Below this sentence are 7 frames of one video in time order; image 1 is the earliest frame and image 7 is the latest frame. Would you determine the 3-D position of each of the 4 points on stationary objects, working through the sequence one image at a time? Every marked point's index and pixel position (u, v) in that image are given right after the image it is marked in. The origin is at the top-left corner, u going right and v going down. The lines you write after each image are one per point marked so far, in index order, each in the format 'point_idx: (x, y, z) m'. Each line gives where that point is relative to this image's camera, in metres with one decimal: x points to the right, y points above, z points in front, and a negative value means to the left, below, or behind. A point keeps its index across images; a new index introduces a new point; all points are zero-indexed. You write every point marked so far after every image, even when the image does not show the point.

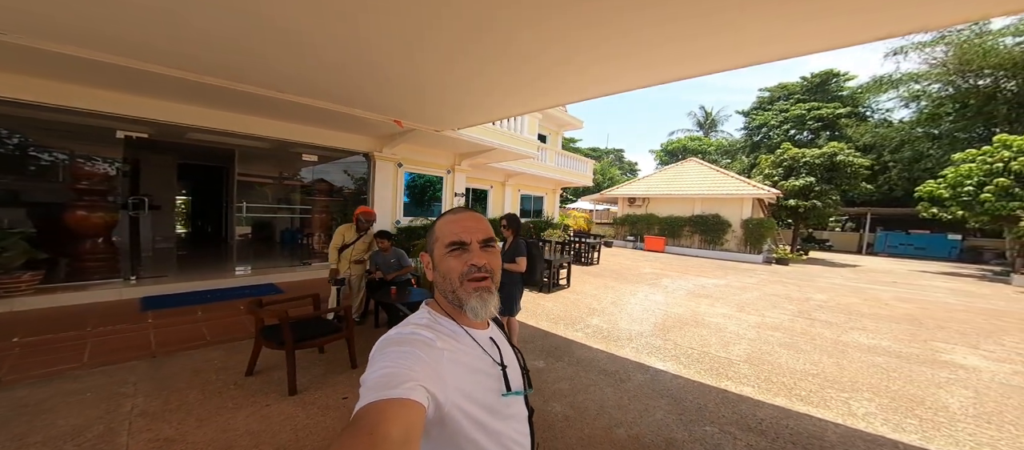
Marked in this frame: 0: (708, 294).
0: (+5.8, -2.0, +9.0) m
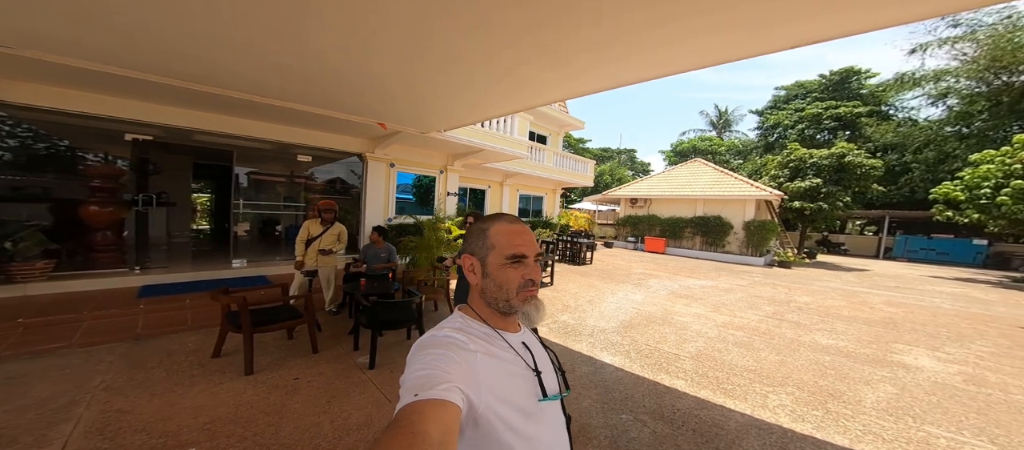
0: (+5.1, -2.0, +9.1) m
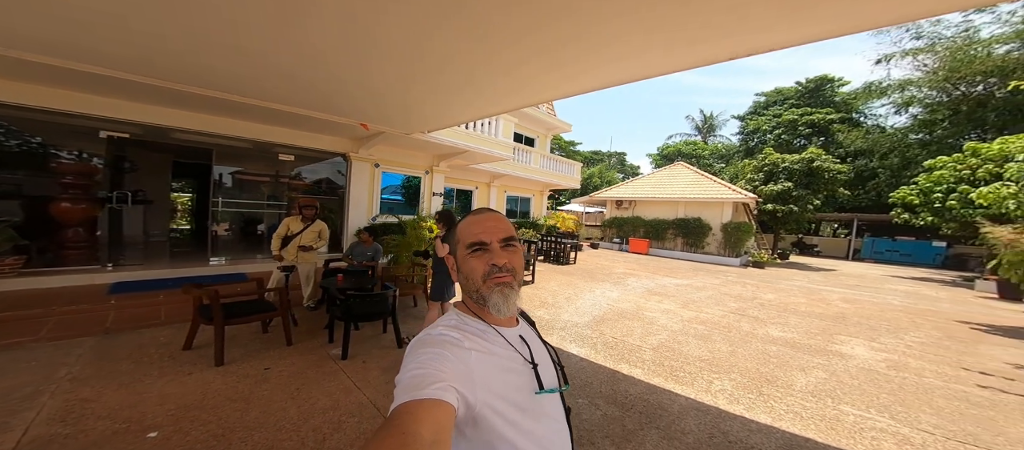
0: (+4.5, -2.0, +9.4) m
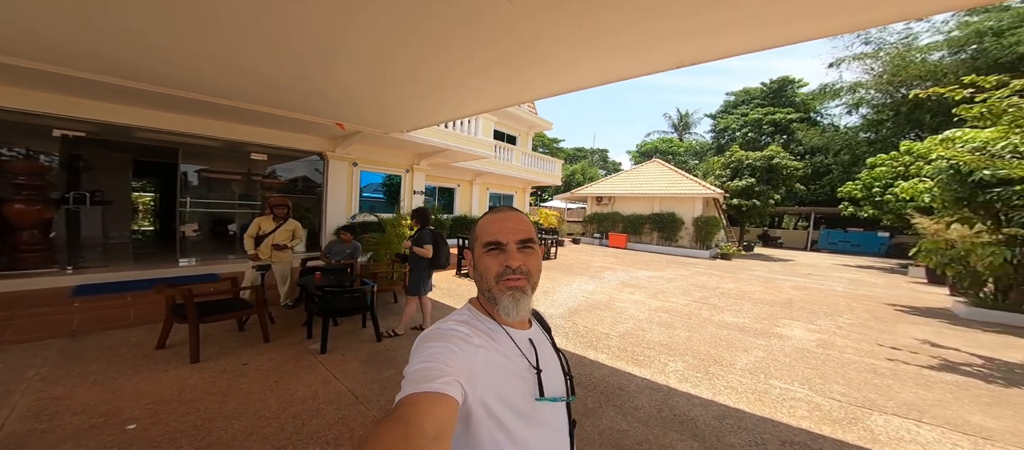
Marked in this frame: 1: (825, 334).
0: (+3.8, -1.8, +9.9) m
1: (+4.7, -1.6, +4.8) m
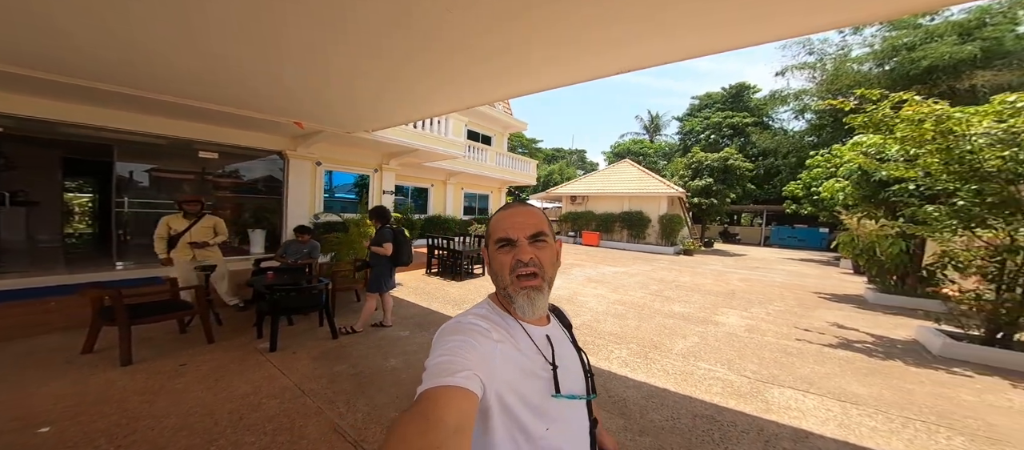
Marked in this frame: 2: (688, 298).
0: (+2.8, -1.8, +10.3) m
1: (+4.0, -1.6, +5.2) m
2: (+3.9, -1.7, +7.2) m
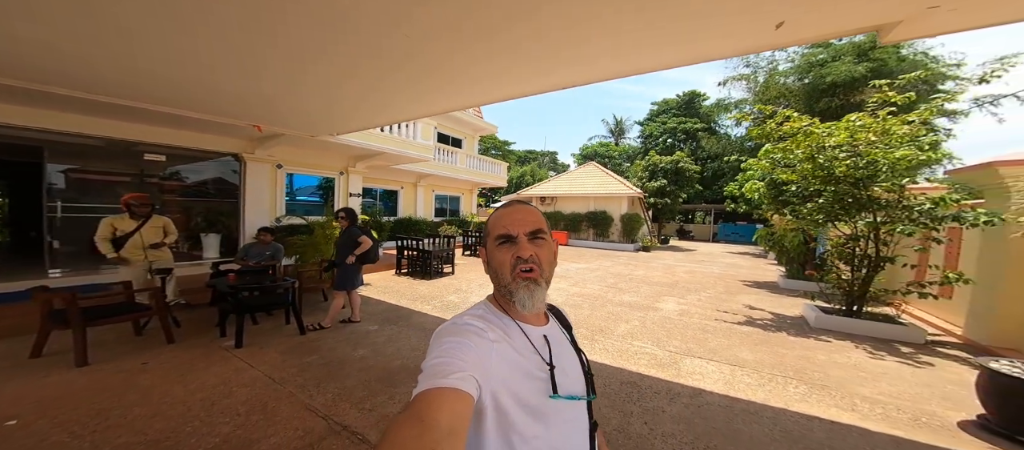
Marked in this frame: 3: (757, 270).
0: (+1.7, -1.7, +10.9) m
1: (+3.3, -1.5, +6.0) m
2: (+3.1, -1.6, +7.9) m
3: (+7.0, -1.3, +9.0) m
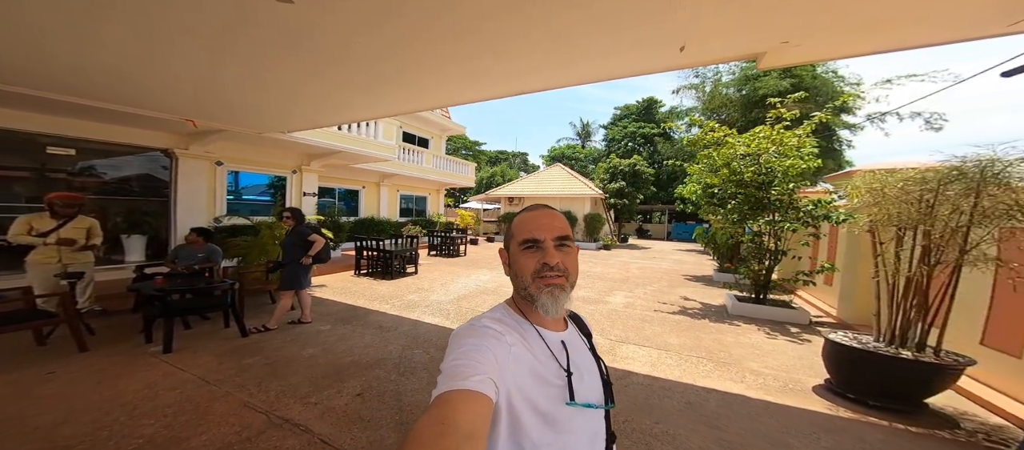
0: (+0.4, -1.7, +11.2) m
1: (+2.4, -1.5, +6.4) m
2: (+2.1, -1.6, +8.3) m
3: (+5.8, -1.3, +9.8) m
